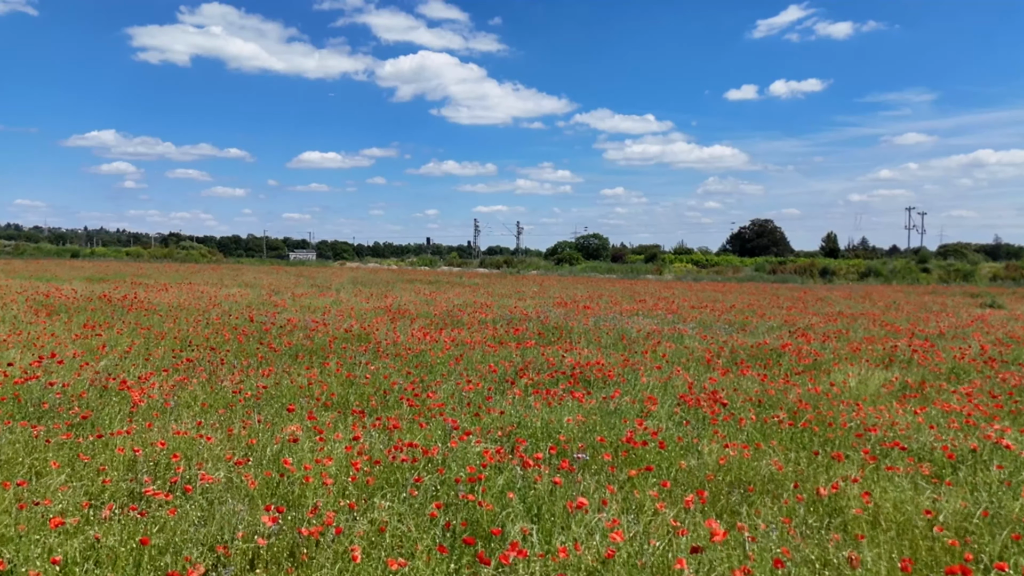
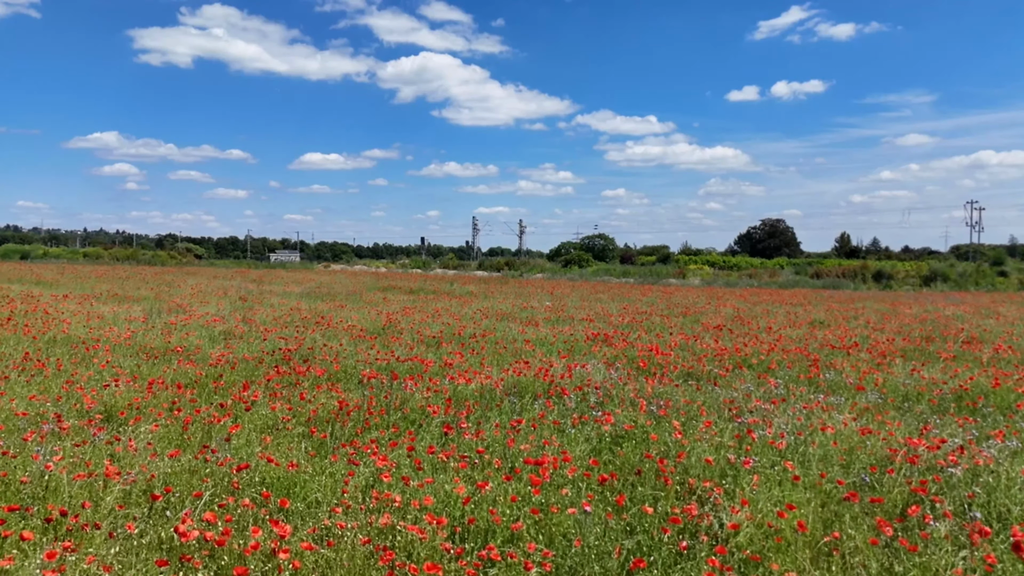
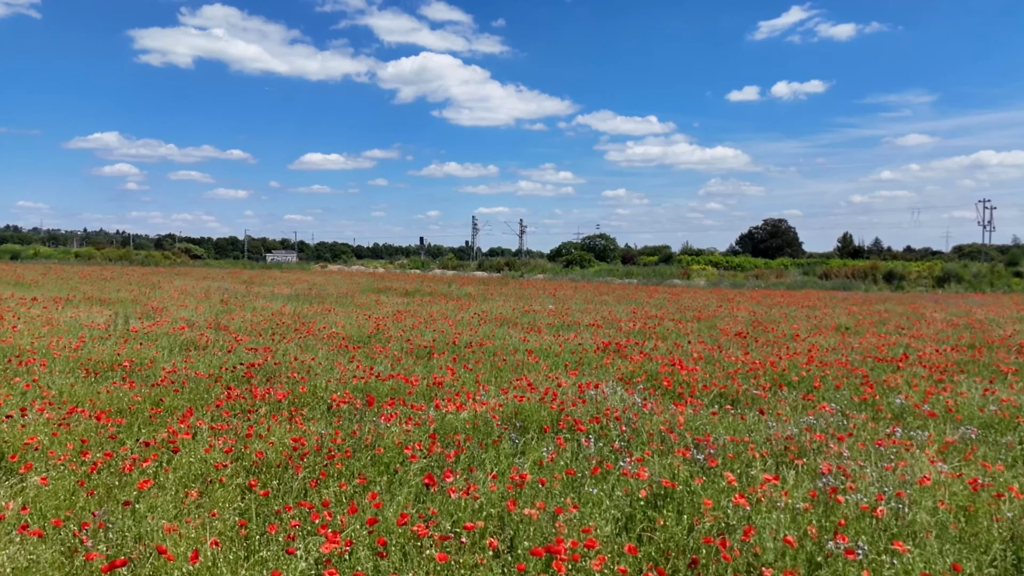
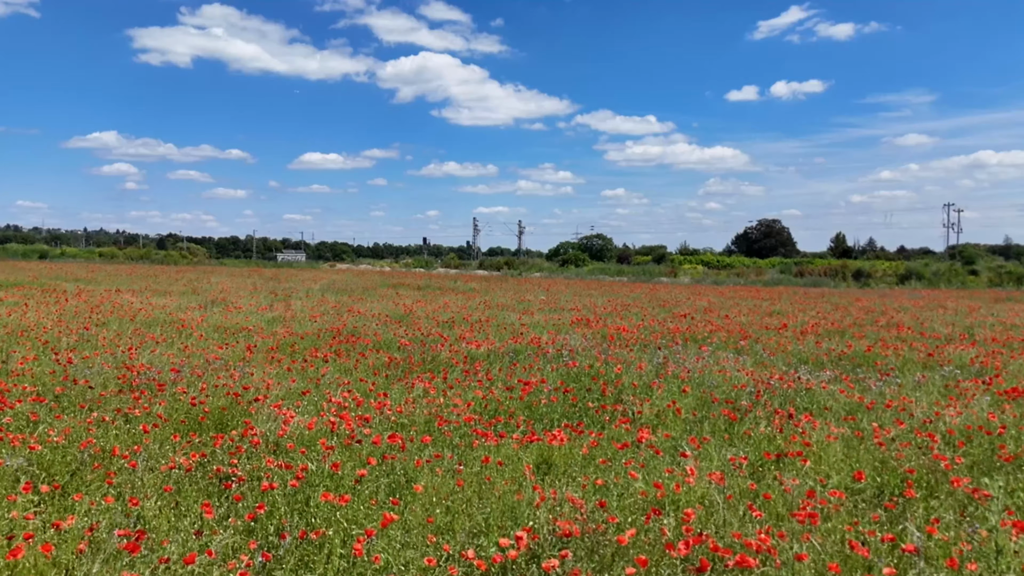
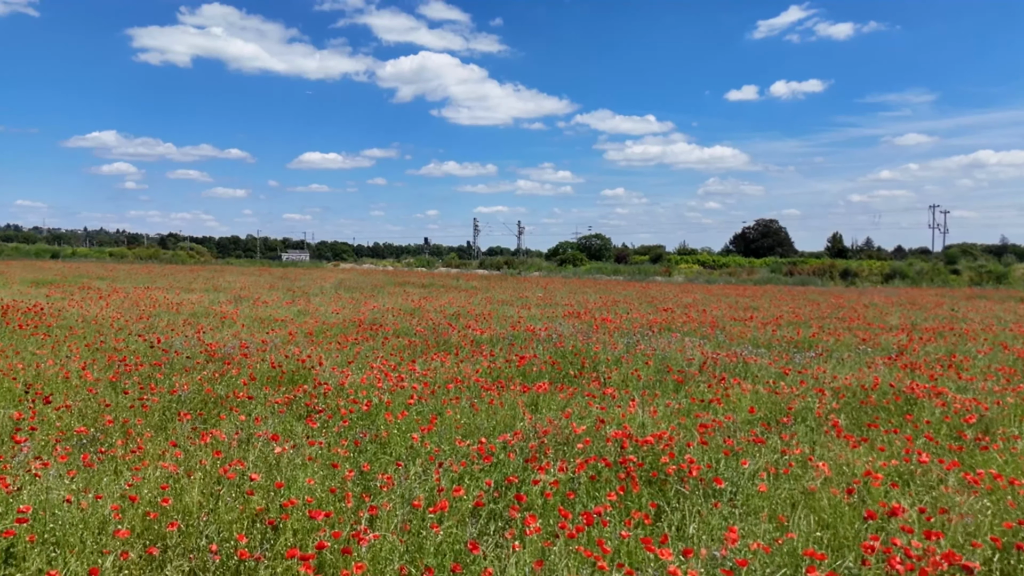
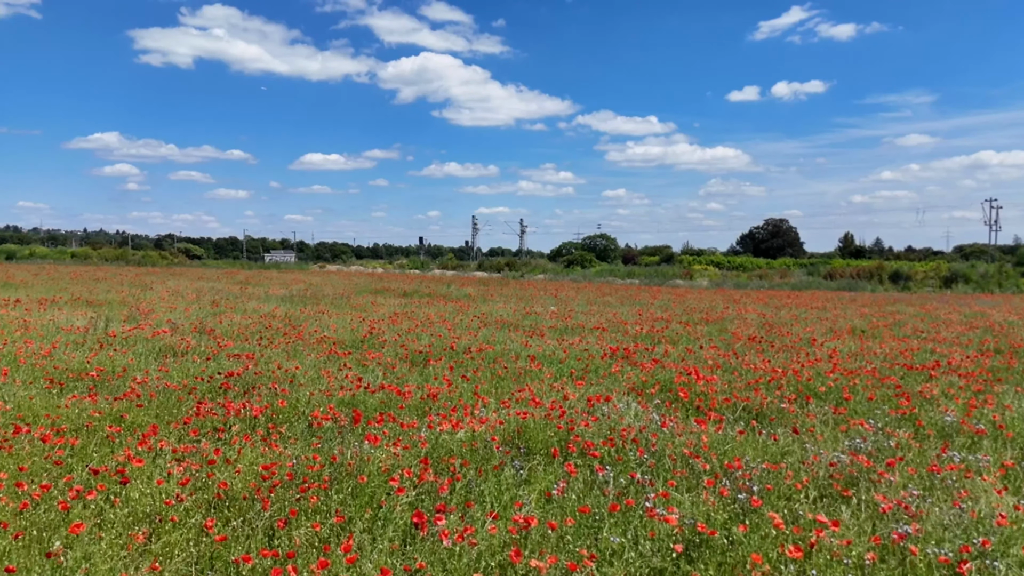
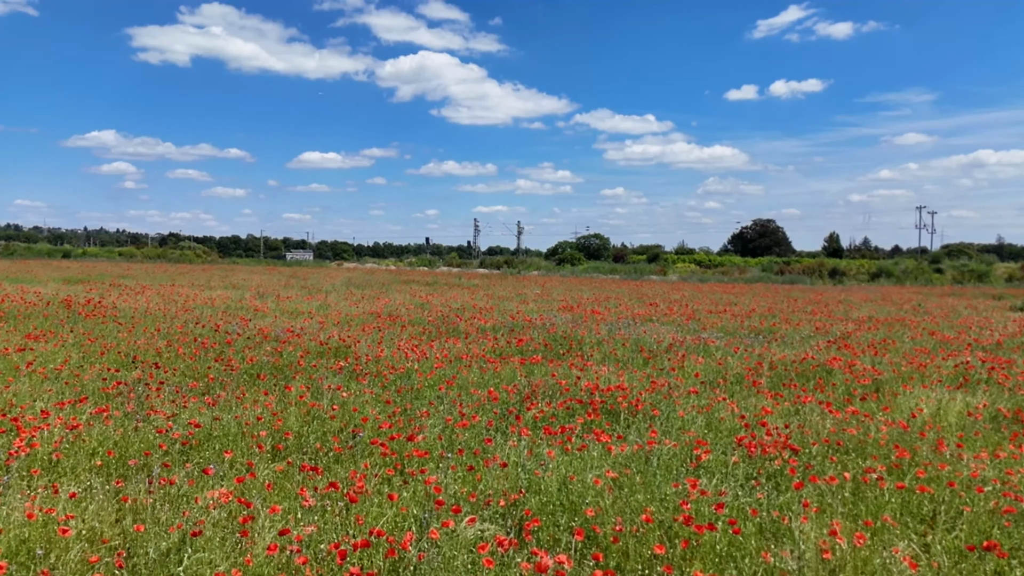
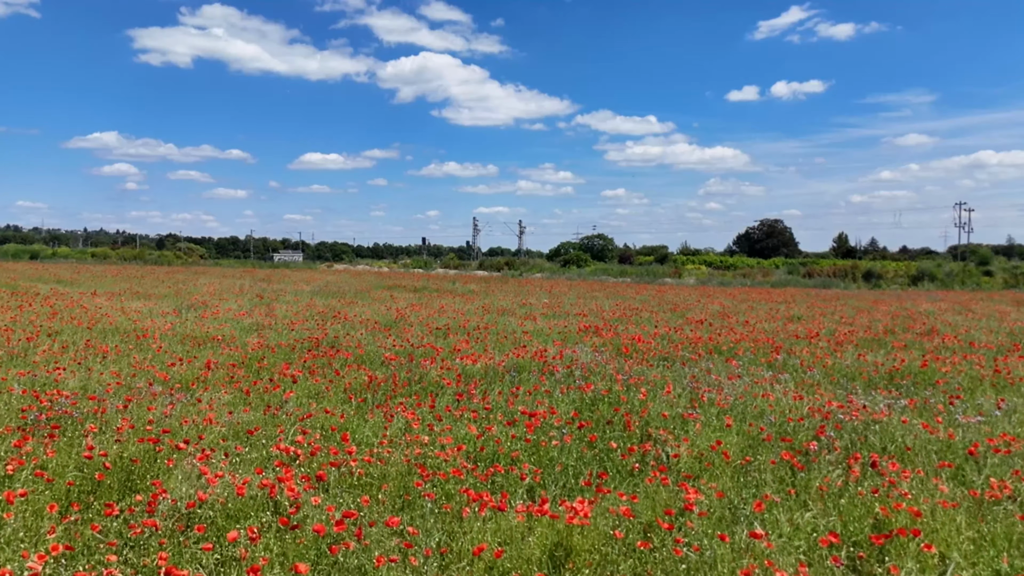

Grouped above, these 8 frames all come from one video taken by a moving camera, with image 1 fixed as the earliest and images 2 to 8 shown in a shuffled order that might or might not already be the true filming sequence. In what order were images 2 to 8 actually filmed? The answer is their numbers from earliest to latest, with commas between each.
7, 5, 4, 8, 2, 3, 6
